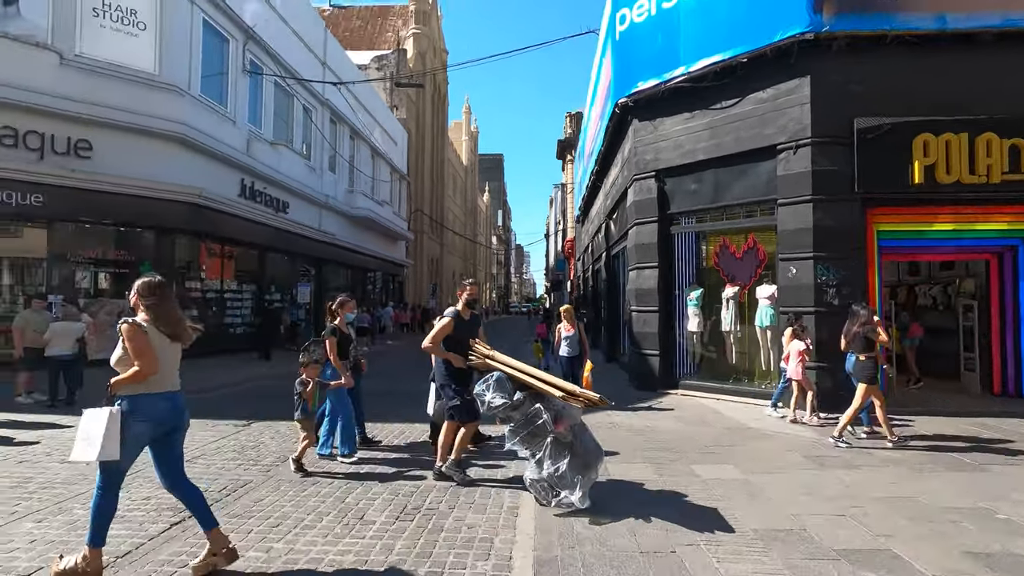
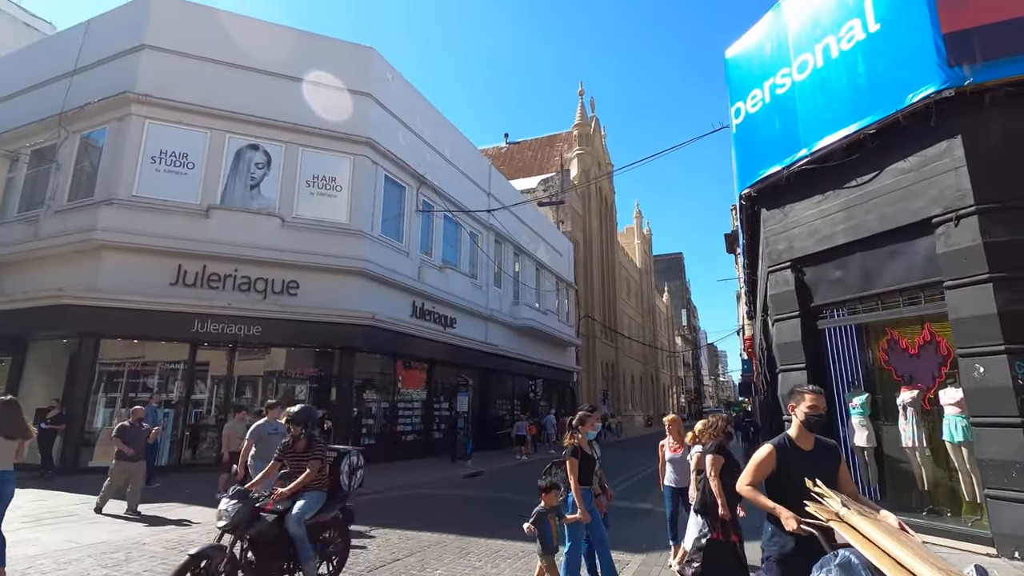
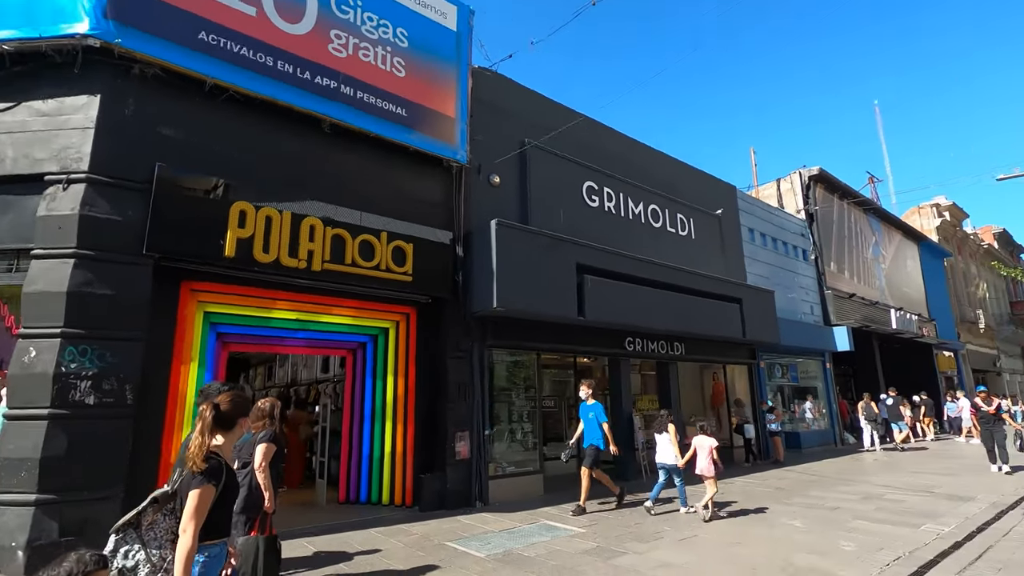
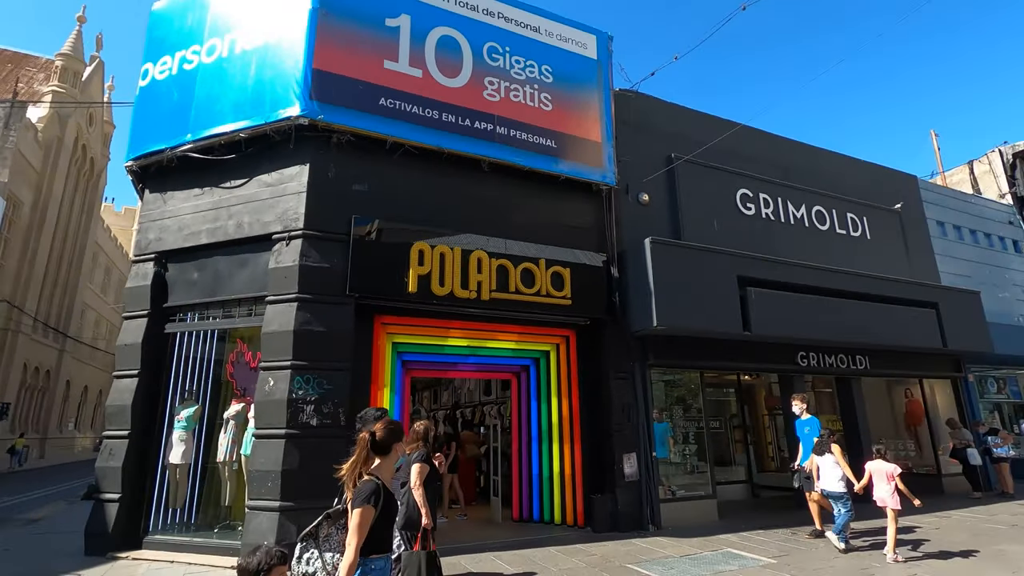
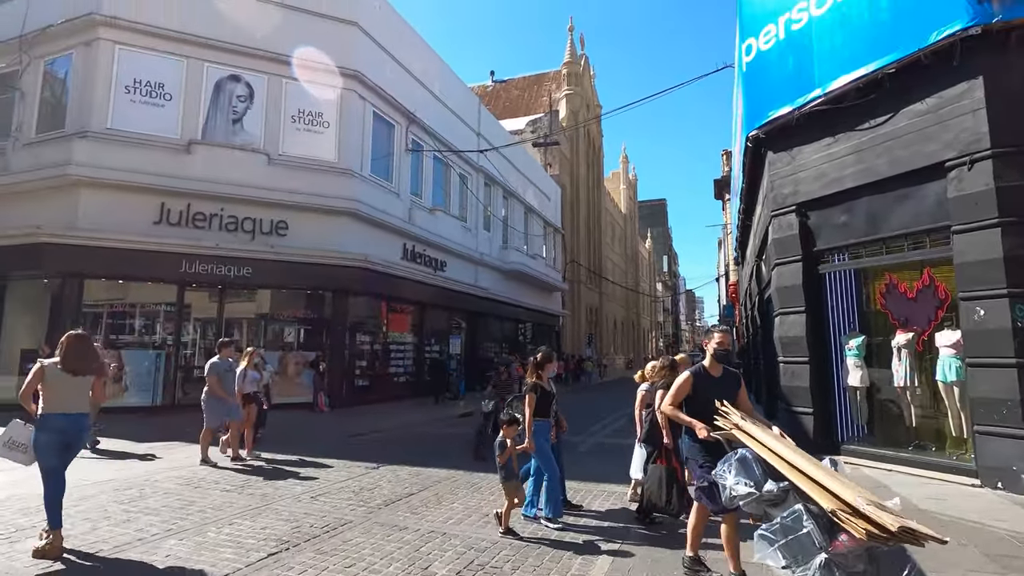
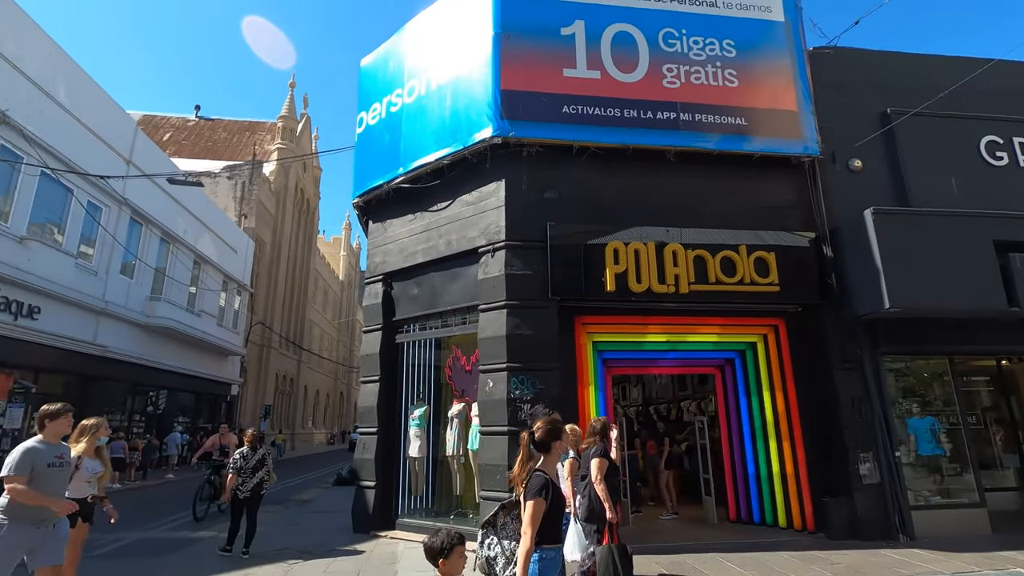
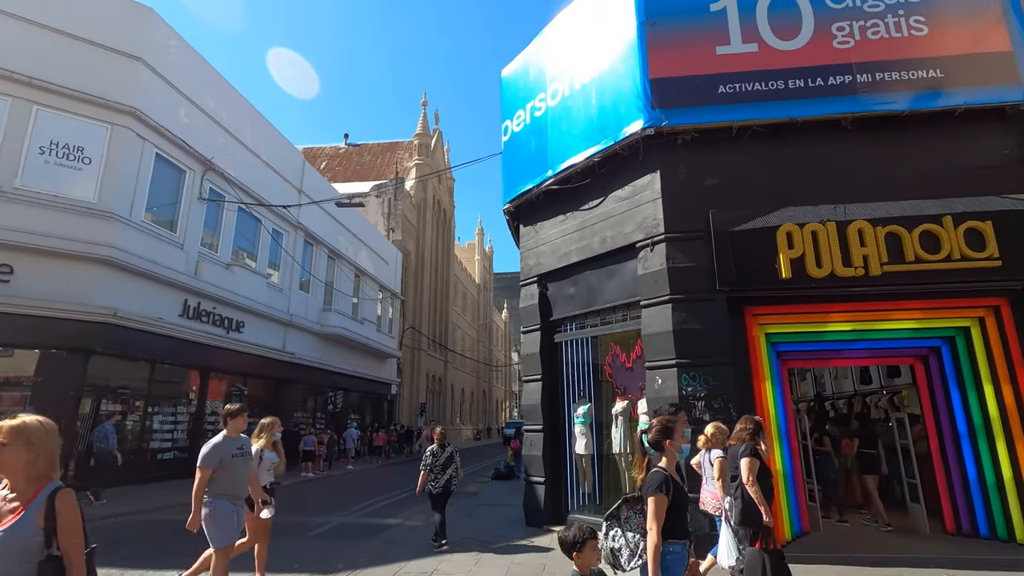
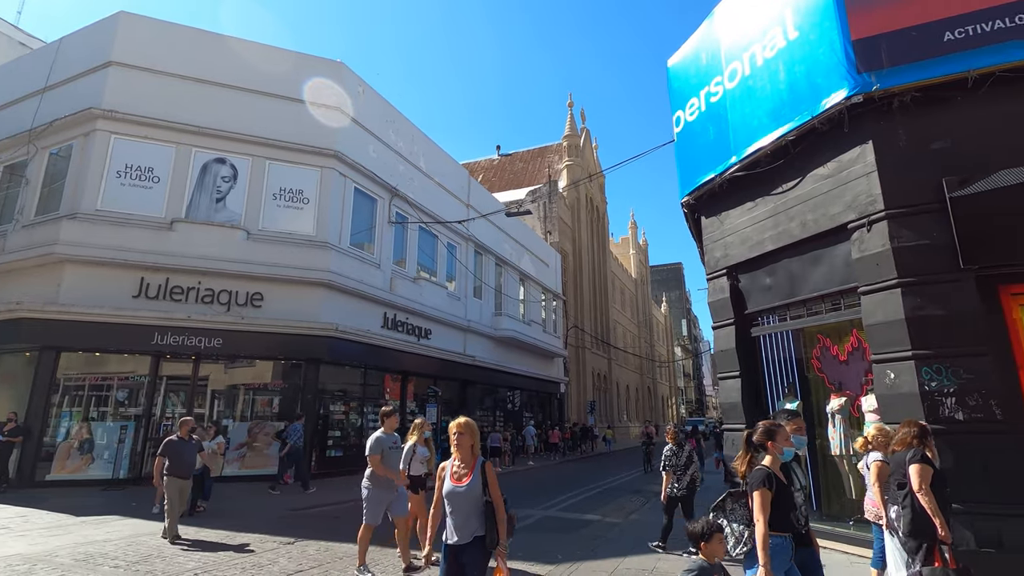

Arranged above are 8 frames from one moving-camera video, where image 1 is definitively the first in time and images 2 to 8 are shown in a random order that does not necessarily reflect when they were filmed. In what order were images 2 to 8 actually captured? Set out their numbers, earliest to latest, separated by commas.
5, 2, 8, 7, 6, 4, 3
